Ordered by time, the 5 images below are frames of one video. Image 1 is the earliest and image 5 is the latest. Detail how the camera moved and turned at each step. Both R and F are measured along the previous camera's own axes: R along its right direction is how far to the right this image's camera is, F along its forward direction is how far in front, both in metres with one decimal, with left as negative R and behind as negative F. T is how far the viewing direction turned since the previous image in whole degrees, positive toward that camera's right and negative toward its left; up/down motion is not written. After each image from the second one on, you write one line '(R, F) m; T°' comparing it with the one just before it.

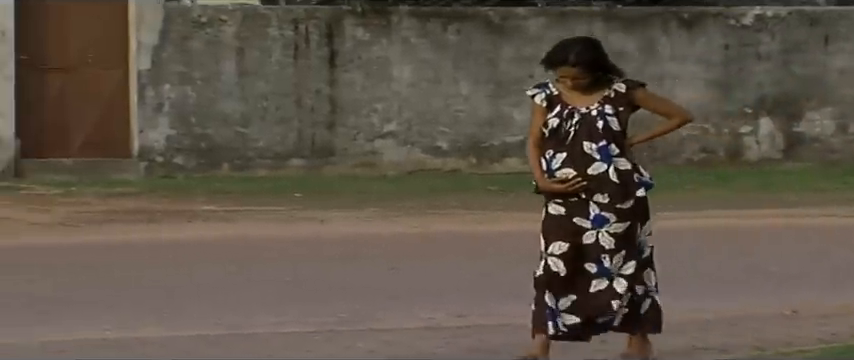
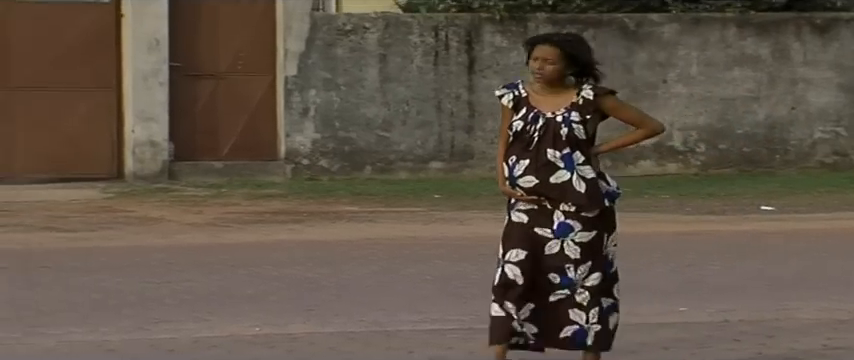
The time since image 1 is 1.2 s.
(+0.1, -0.4) m; -5°
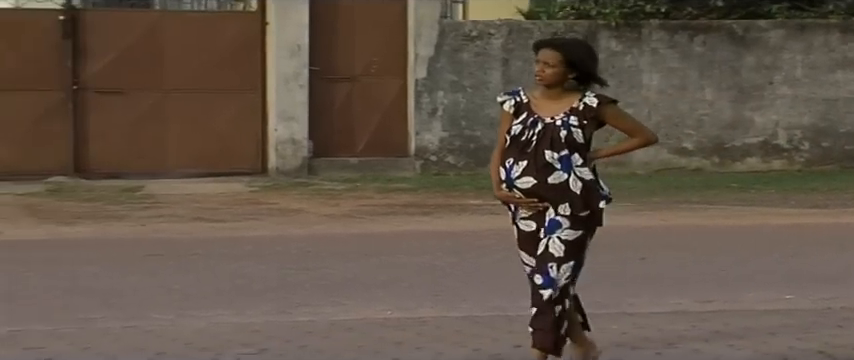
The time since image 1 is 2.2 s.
(+0.2, -1.0) m; -5°
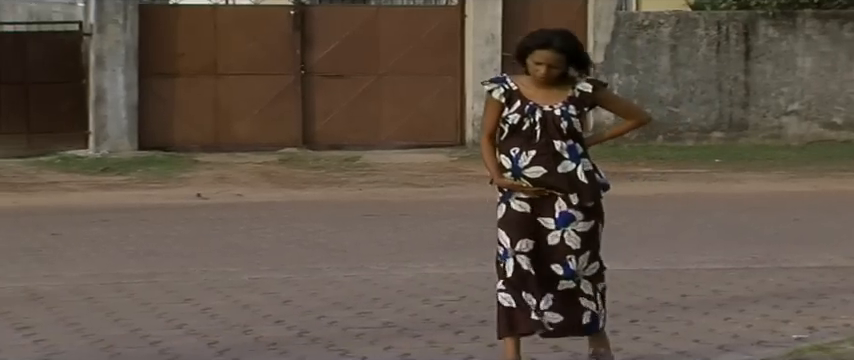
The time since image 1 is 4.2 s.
(+0.3, -2.2) m; -7°
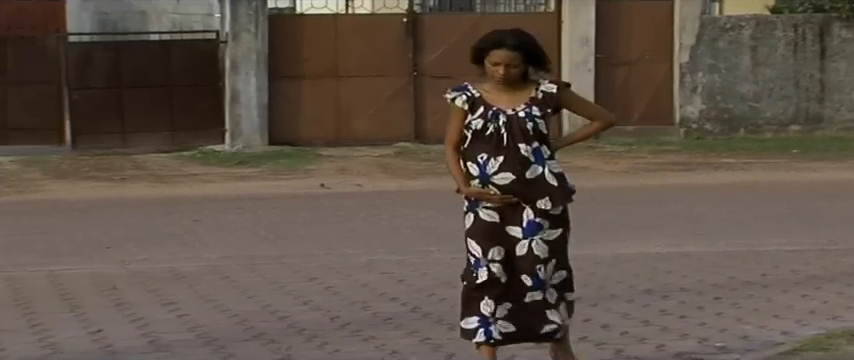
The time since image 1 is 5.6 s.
(+0.2, -1.7) m; -4°
